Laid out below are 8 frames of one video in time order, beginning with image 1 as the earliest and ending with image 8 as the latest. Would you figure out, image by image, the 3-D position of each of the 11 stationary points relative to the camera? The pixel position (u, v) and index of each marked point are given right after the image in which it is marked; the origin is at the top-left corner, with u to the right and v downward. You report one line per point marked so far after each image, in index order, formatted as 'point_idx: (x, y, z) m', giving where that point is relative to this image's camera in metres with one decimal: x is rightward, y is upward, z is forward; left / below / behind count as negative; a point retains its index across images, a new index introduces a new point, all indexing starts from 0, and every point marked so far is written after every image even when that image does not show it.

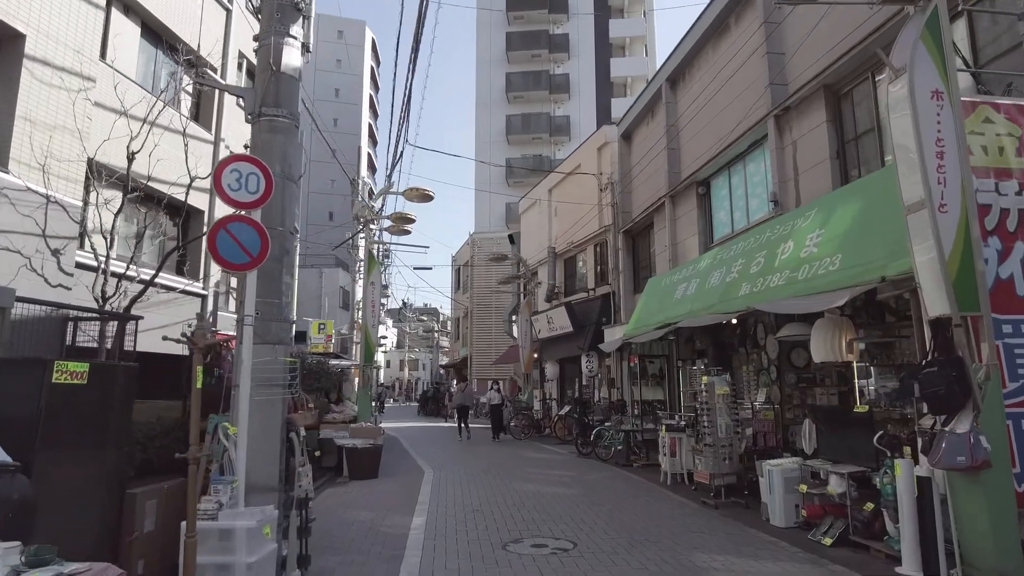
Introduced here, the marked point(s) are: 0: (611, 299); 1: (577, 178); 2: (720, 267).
0: (+2.7, -0.3, +17.2) m
1: (+2.2, +3.5, +19.6) m
2: (+3.2, +0.3, +9.9) m
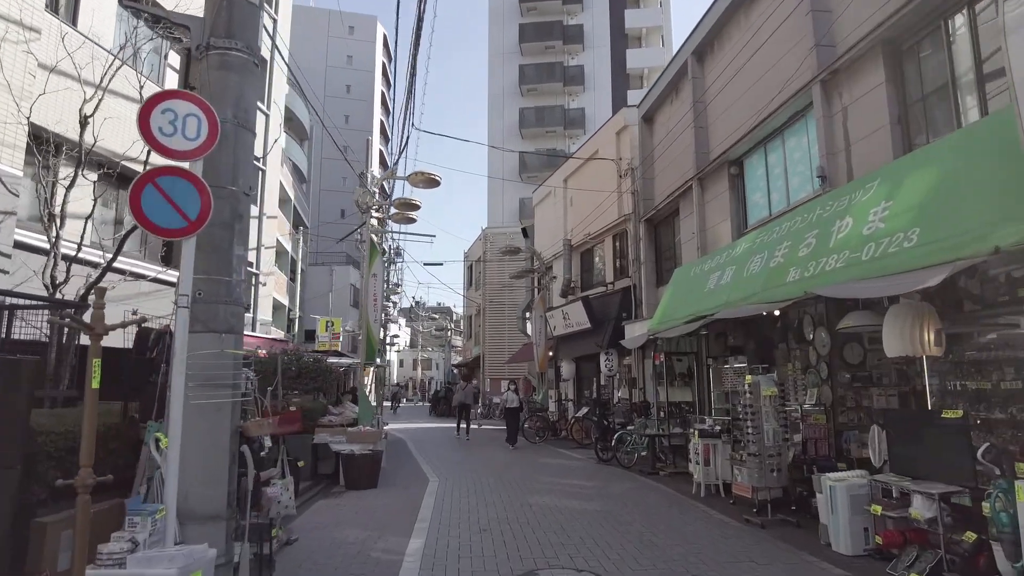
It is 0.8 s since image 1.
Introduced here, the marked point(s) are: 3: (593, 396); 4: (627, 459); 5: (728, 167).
0: (+3.1, -0.1, +16.1) m
1: (+2.6, +3.6, +18.5) m
2: (+3.4, +0.5, +8.8) m
3: (+2.3, -3.1, +18.1) m
4: (+2.1, -3.2, +12.0) m
5: (+3.9, +2.2, +11.8) m
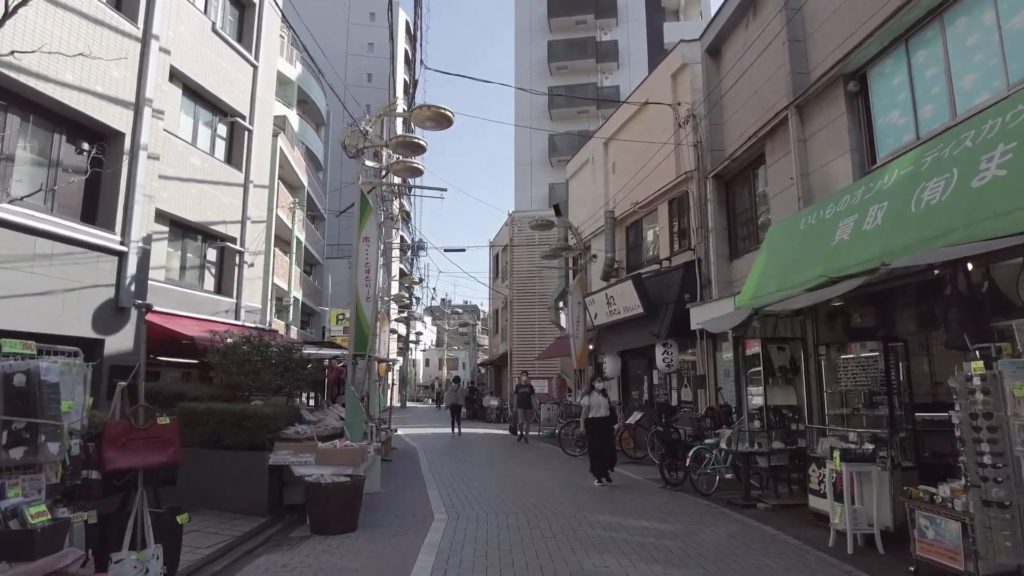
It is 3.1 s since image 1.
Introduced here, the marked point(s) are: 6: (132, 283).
0: (+3.7, +0.4, +12.9) m
1: (+3.3, +4.1, +15.4) m
2: (+3.7, +1.0, +5.6) m
3: (+3.1, -2.6, +14.9) m
4: (+2.7, -2.7, +8.9) m
5: (+4.4, +2.7, +8.6) m
6: (-5.1, +0.1, +8.6) m
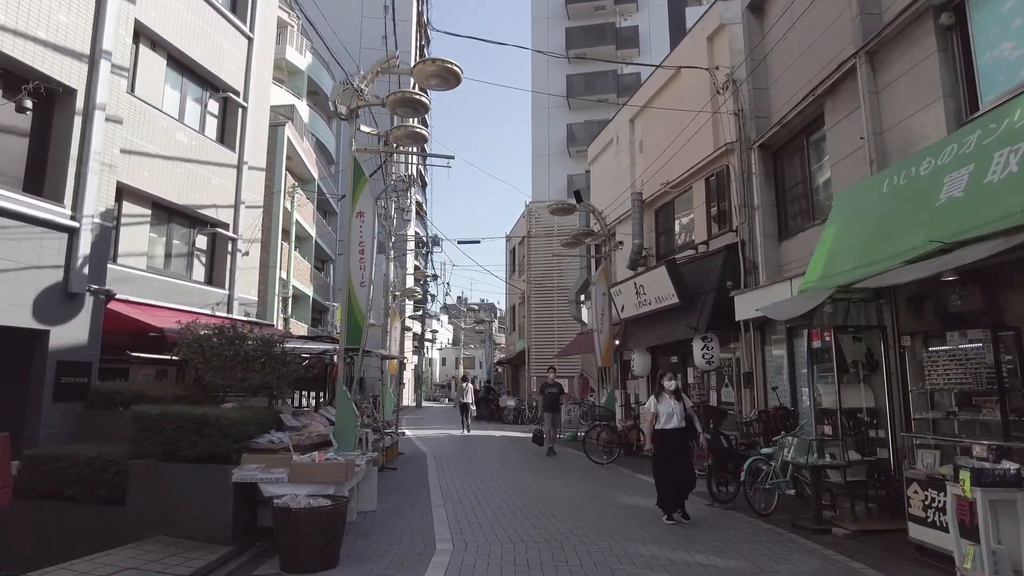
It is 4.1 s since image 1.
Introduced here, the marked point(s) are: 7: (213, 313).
0: (+4.0, +0.6, +11.4) m
1: (+3.7, +4.4, +13.9) m
2: (+3.8, +1.2, +4.1) m
3: (+3.5, -2.3, +13.4) m
4: (+2.9, -2.5, +7.4) m
5: (+4.6, +2.9, +7.0) m
6: (-4.9, +0.3, +7.4) m
7: (-6.0, -0.5, +13.1) m
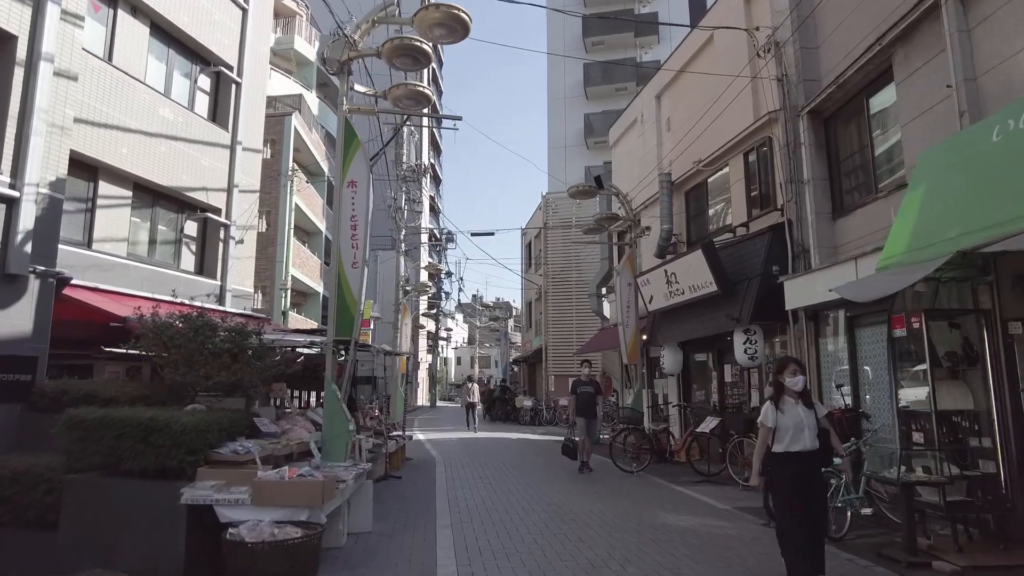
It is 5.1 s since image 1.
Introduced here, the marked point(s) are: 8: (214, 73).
0: (+4.3, +0.9, +10.1) m
1: (+4.0, +4.6, +12.6) m
2: (+3.9, +1.5, +2.8) m
3: (+3.8, -2.1, +12.1) m
4: (+3.1, -2.3, +6.1) m
5: (+4.7, +3.2, +5.7) m
6: (-4.7, +0.5, +6.3) m
7: (-5.7, -0.3, +12.0) m
8: (-5.9, +4.3, +12.9) m
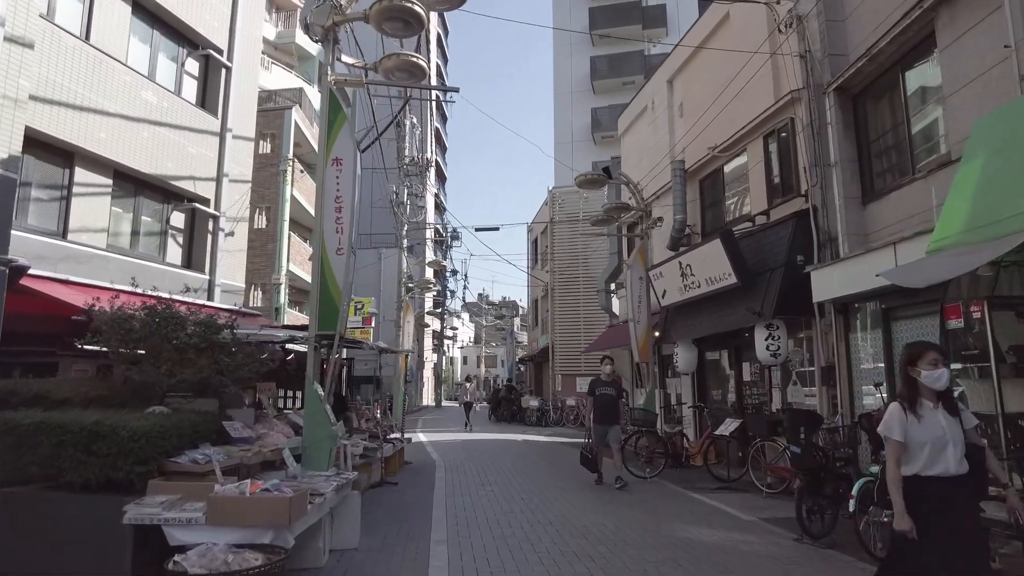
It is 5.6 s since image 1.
0: (+4.4, +1.0, +9.3) m
1: (+4.1, +4.7, +11.8) m
2: (+3.9, +1.6, +2.1) m
3: (+3.9, -2.0, +11.4) m
4: (+3.1, -2.1, +5.4) m
5: (+4.7, +3.3, +5.0) m
6: (-4.7, +0.6, +5.6) m
7: (-5.6, -0.2, +11.4) m
8: (-5.9, +4.4, +12.3) m
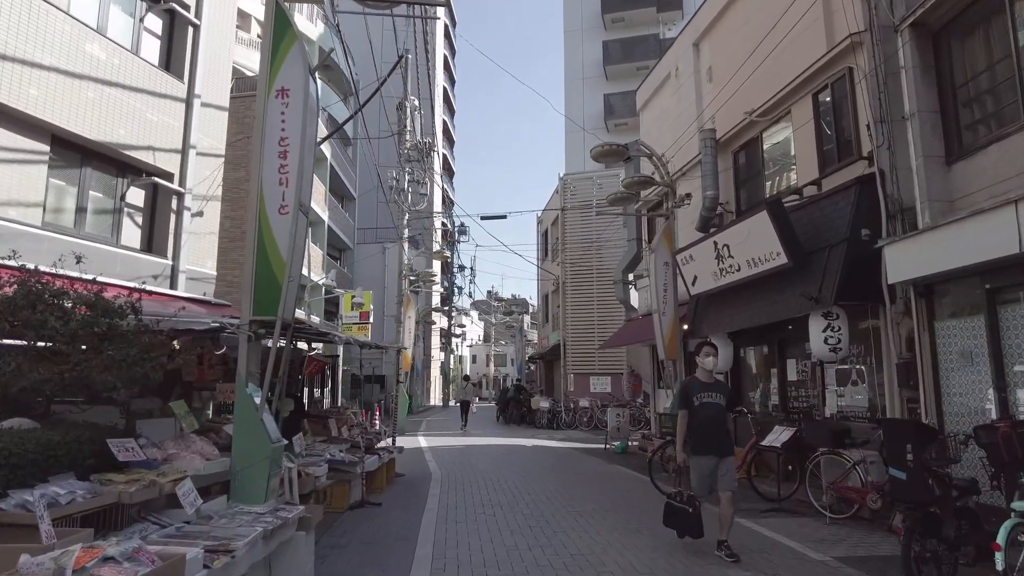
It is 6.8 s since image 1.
0: (+4.4, +1.2, +7.7) m
1: (+4.1, +5.0, +10.2) m
2: (+3.9, +1.8, +0.4) m
3: (+4.0, -1.7, +9.8) m
4: (+3.1, -1.9, +3.8) m
5: (+4.7, +3.5, +3.3) m
6: (-4.7, +0.8, +4.1) m
7: (-5.5, 0.0, +9.9) m
8: (-5.8, +4.6, +10.8) m
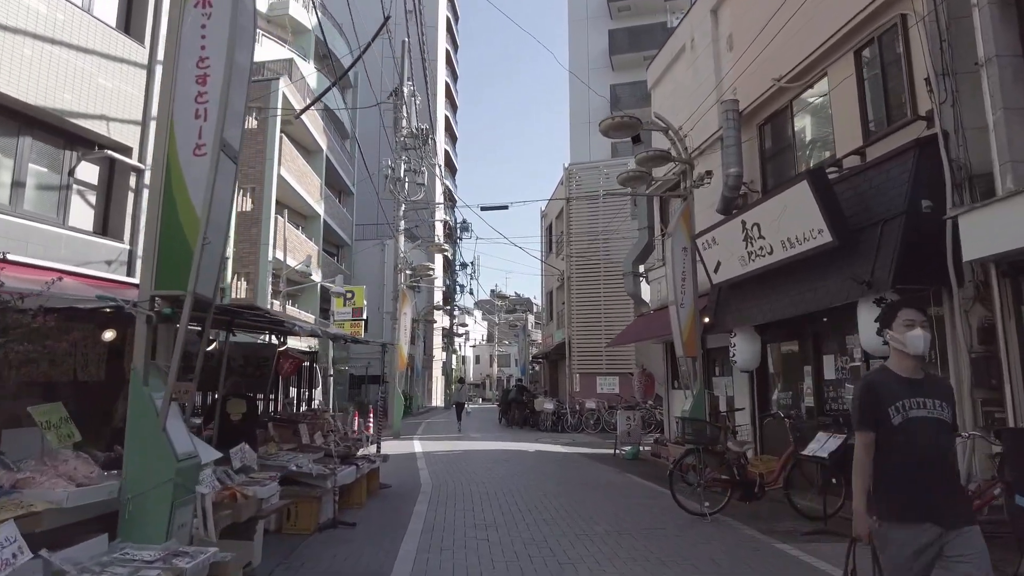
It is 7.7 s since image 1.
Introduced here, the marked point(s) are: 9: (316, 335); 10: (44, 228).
0: (+4.4, +1.4, +6.5) m
1: (+4.1, +5.1, +9.0) m
2: (+3.8, +2.0, -0.8) m
3: (+4.0, -1.6, +8.5) m
4: (+3.0, -1.7, +2.6) m
5: (+4.6, +3.7, +2.1) m
6: (-4.7, +0.9, +3.0) m
7: (-5.5, +0.2, +8.7) m
8: (-5.8, +4.8, +9.7) m
9: (-2.1, -0.5, +7.1) m
10: (-5.9, +0.8, +8.0) m
